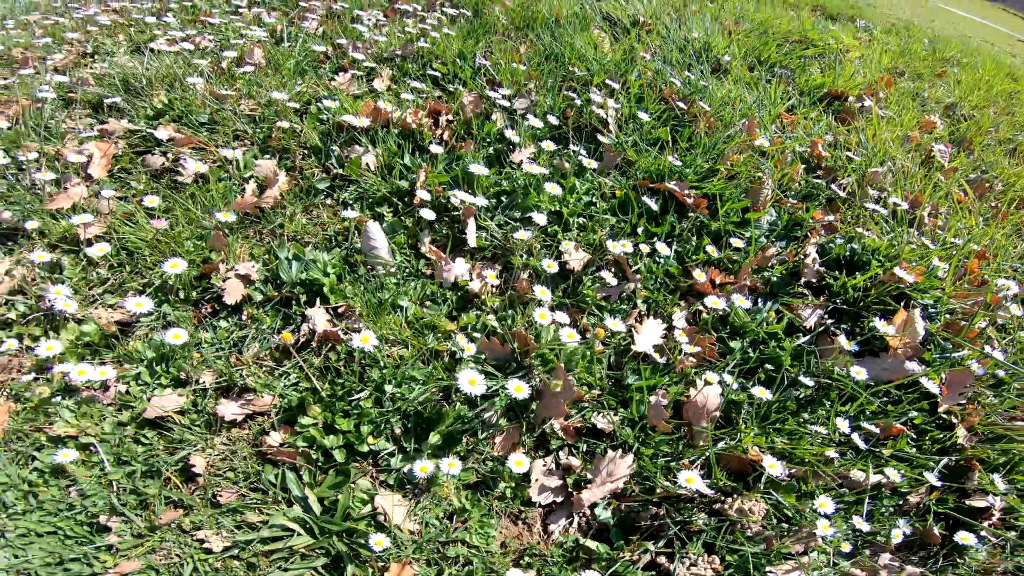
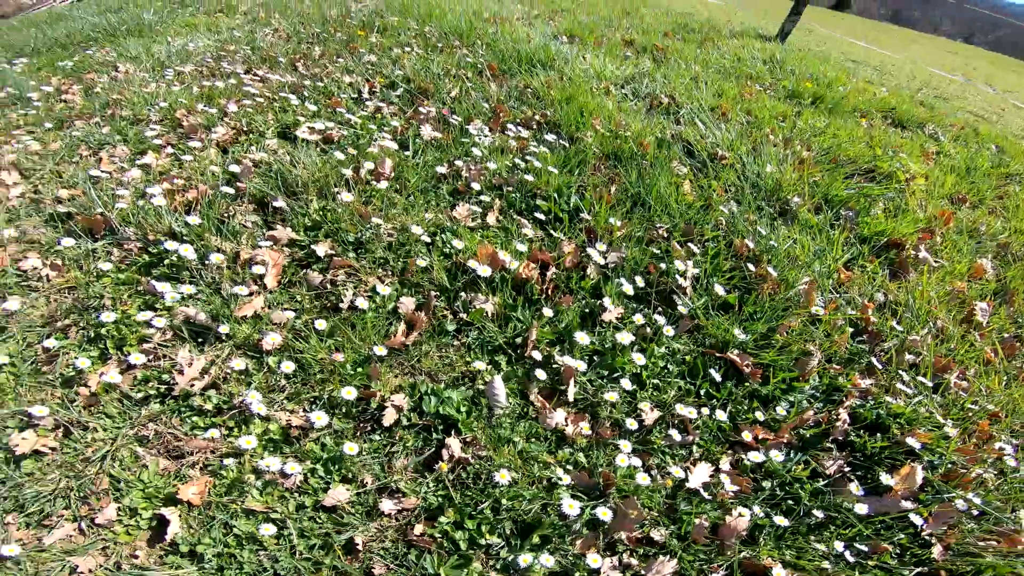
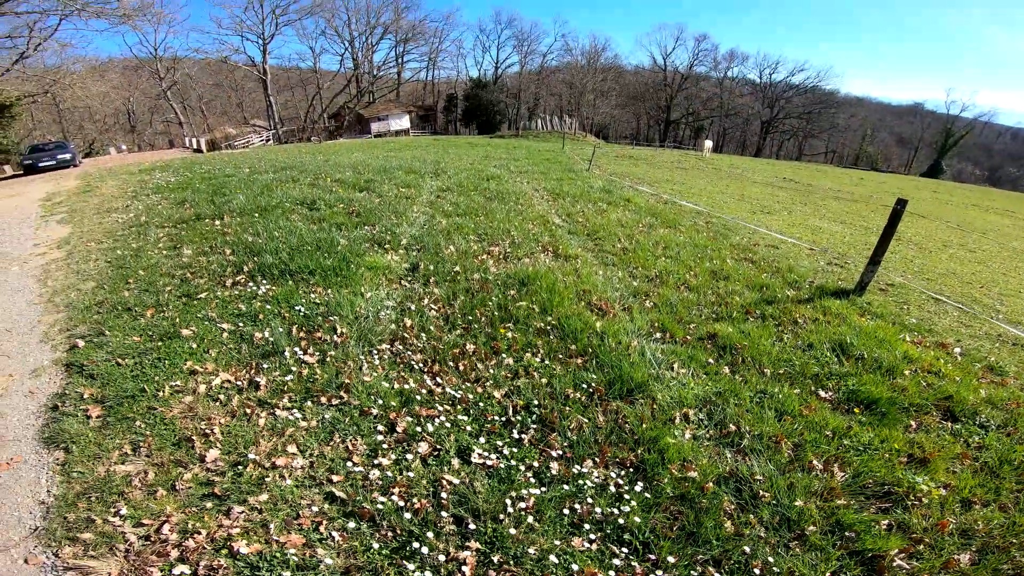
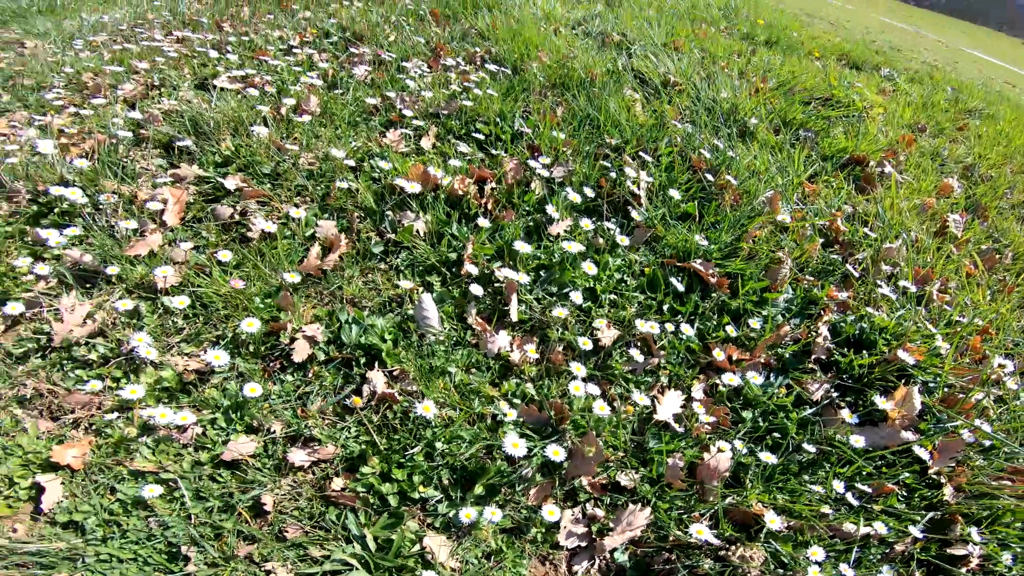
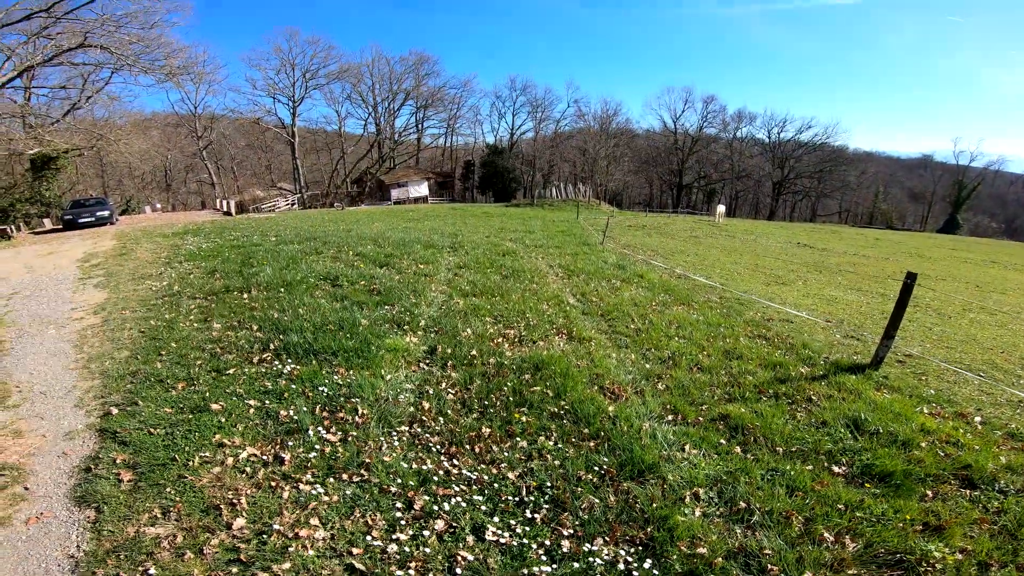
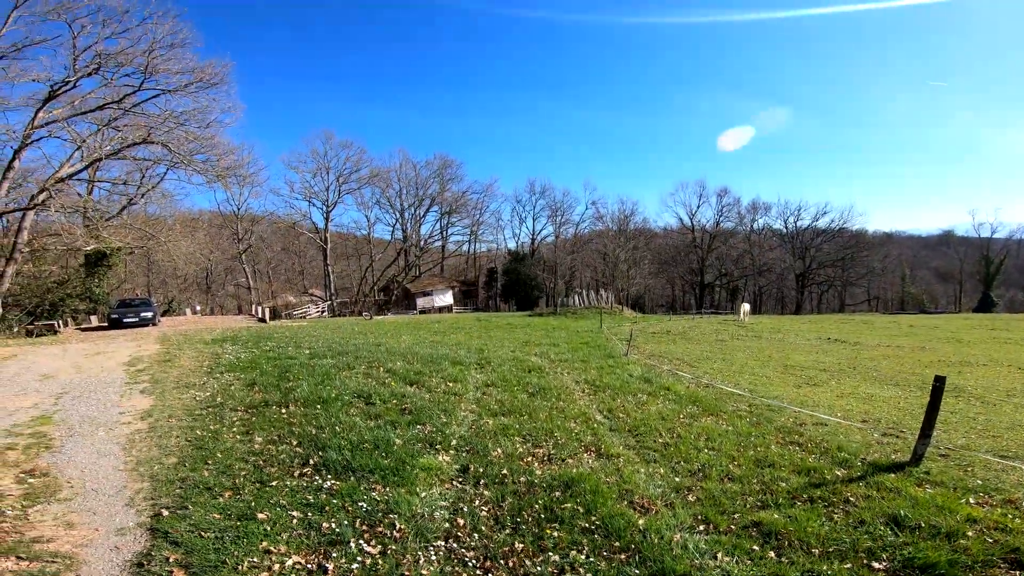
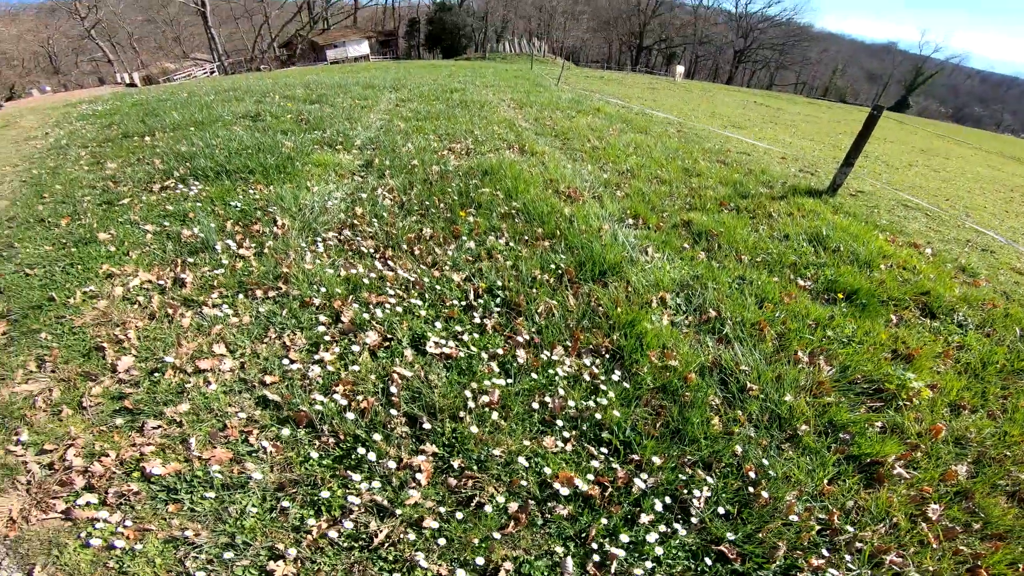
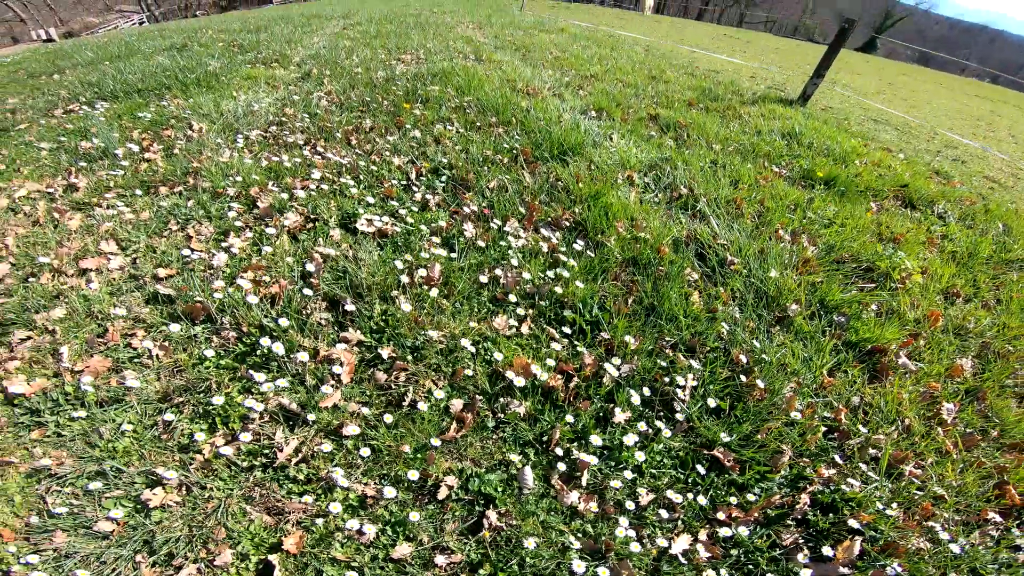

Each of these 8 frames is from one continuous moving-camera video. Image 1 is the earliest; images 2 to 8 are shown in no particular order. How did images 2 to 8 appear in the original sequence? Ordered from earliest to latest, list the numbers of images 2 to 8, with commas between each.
4, 2, 8, 7, 3, 5, 6
